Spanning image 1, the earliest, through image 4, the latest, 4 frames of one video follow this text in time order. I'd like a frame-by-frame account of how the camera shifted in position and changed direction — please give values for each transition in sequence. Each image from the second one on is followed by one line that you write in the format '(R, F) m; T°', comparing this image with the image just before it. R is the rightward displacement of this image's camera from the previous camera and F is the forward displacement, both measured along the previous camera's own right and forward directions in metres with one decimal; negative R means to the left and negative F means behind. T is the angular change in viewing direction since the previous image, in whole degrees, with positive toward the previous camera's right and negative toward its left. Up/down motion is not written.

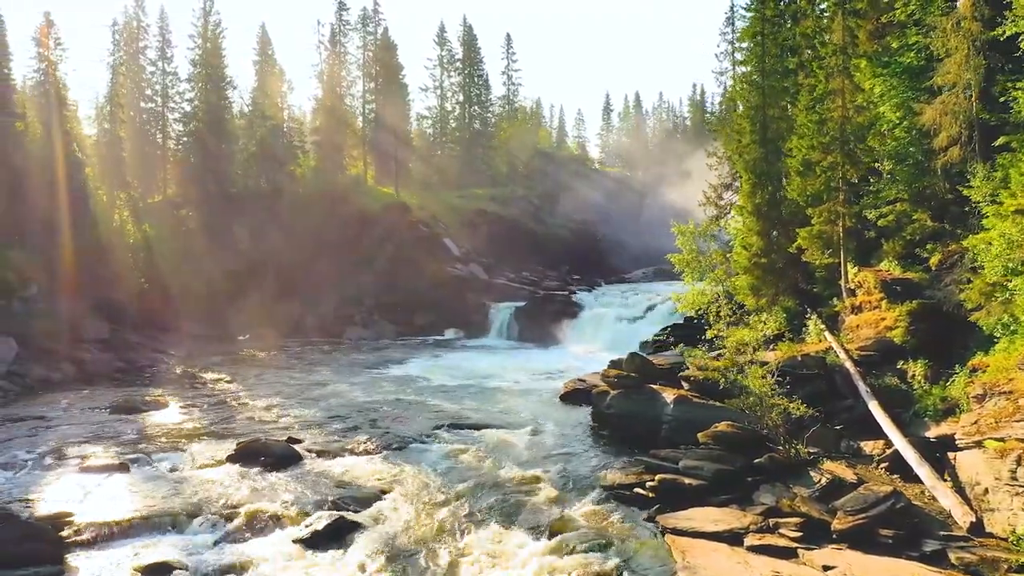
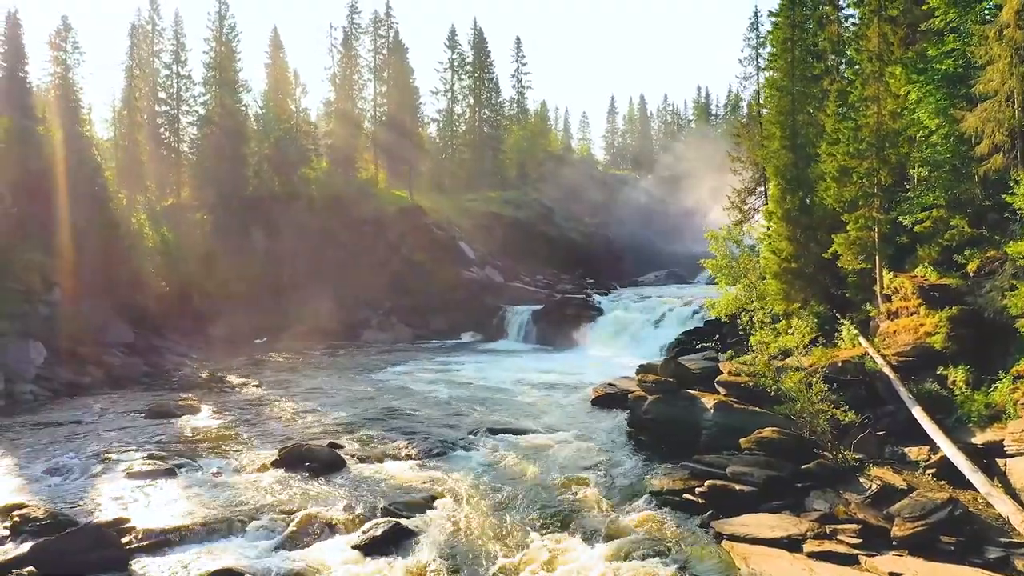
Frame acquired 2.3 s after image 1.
(-1.3, -0.1) m; 0°
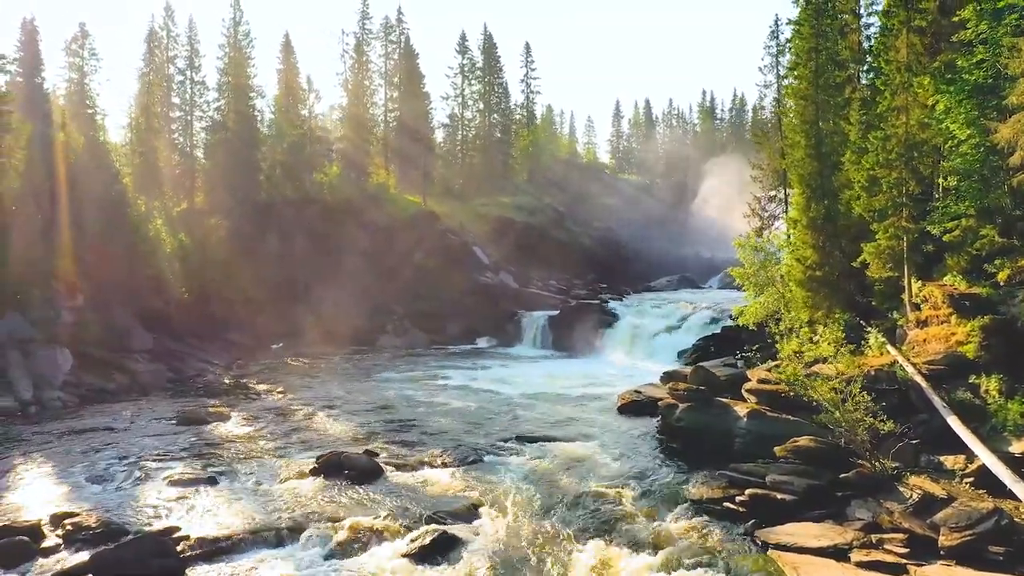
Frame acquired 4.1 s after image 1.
(-1.0, -0.2) m; 0°
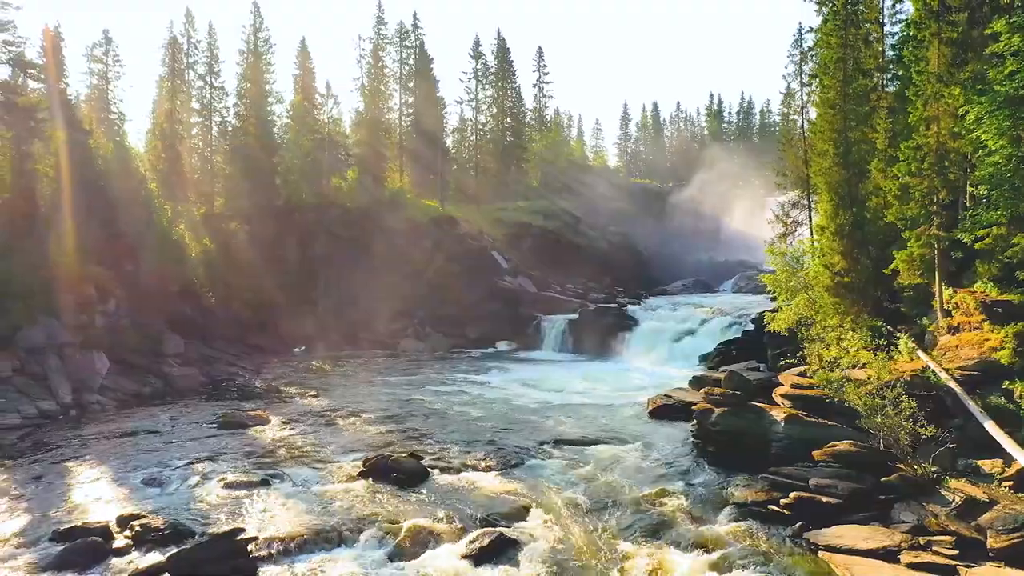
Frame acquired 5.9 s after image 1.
(-1.2, -0.5) m; 0°
